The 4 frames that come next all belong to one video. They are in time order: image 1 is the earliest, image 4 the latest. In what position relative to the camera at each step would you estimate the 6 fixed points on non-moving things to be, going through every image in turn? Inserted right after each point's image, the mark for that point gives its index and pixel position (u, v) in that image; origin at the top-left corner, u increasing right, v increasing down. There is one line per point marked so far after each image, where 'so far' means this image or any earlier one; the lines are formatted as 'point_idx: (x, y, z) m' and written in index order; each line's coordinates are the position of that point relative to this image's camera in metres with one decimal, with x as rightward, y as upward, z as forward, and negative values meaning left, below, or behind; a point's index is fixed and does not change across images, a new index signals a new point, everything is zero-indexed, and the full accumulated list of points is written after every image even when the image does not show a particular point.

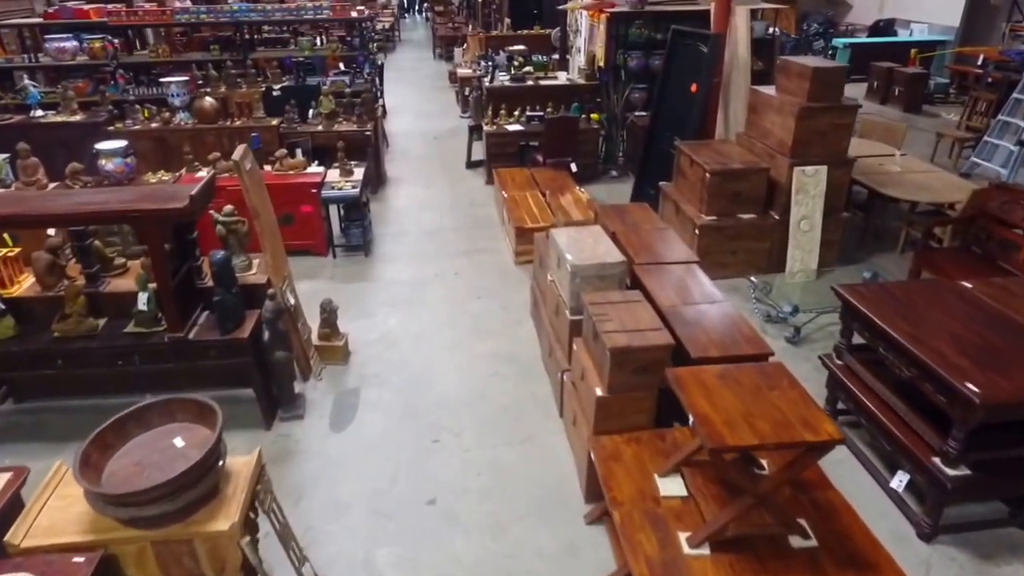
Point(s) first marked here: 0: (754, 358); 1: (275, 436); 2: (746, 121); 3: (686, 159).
0: (+0.9, -0.3, +2.5) m
1: (-1.1, -0.7, +3.2) m
2: (+1.7, +1.2, +4.9) m
3: (+1.3, +0.9, +4.8) m
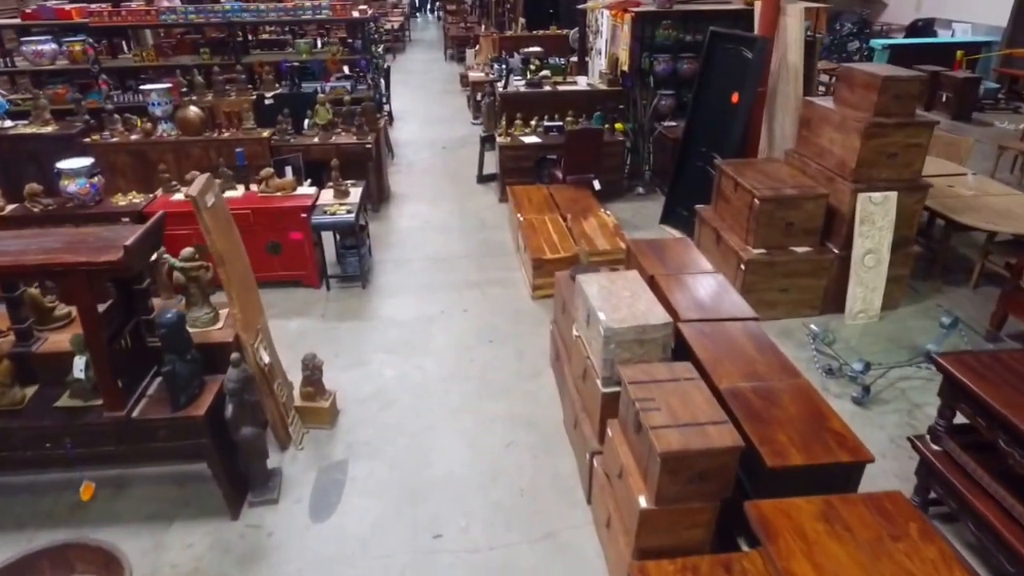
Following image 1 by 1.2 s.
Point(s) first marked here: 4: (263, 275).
0: (+1.0, -0.5, +1.9) m
1: (-1.1, -0.9, +2.6) m
2: (+1.9, +1.0, +4.3) m
3: (+1.4, +0.7, +4.2) m
4: (-1.6, +0.1, +4.4) m
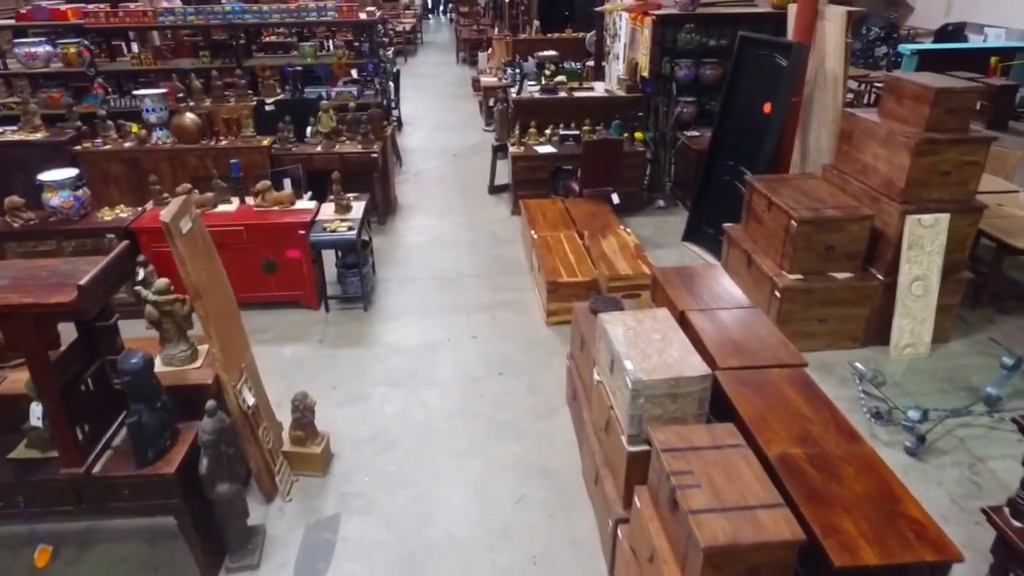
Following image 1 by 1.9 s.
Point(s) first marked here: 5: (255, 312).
0: (+1.0, -0.7, +1.6) m
1: (-1.0, -1.1, +2.3) m
2: (+1.9, +0.8, +4.0) m
3: (+1.4, +0.5, +3.9) m
4: (-1.6, 0.0, +4.1) m
5: (-1.6, -0.1, +4.1) m
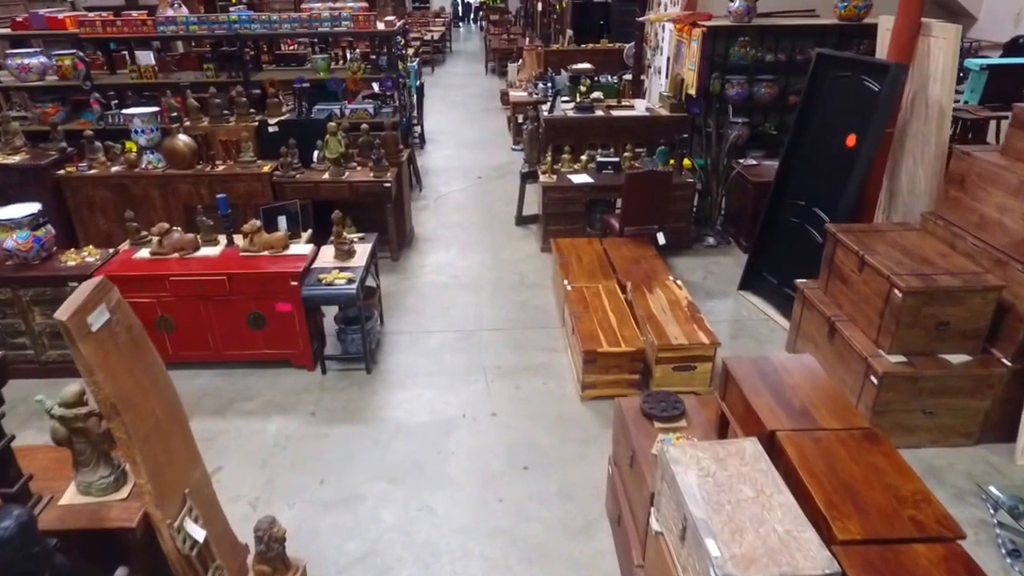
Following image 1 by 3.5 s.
0: (+1.1, -1.0, +0.9) m
1: (-1.0, -1.4, +1.7) m
2: (+2.1, +0.5, +3.3) m
3: (+1.6, +0.2, +3.1) m
4: (-1.4, -0.3, +3.5) m
5: (-1.4, -0.4, +3.5) m
